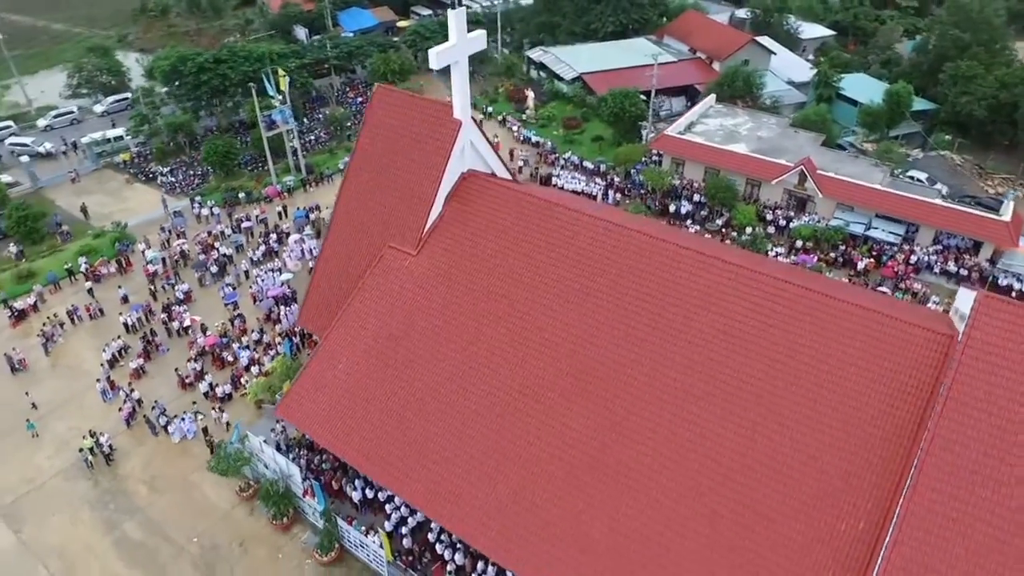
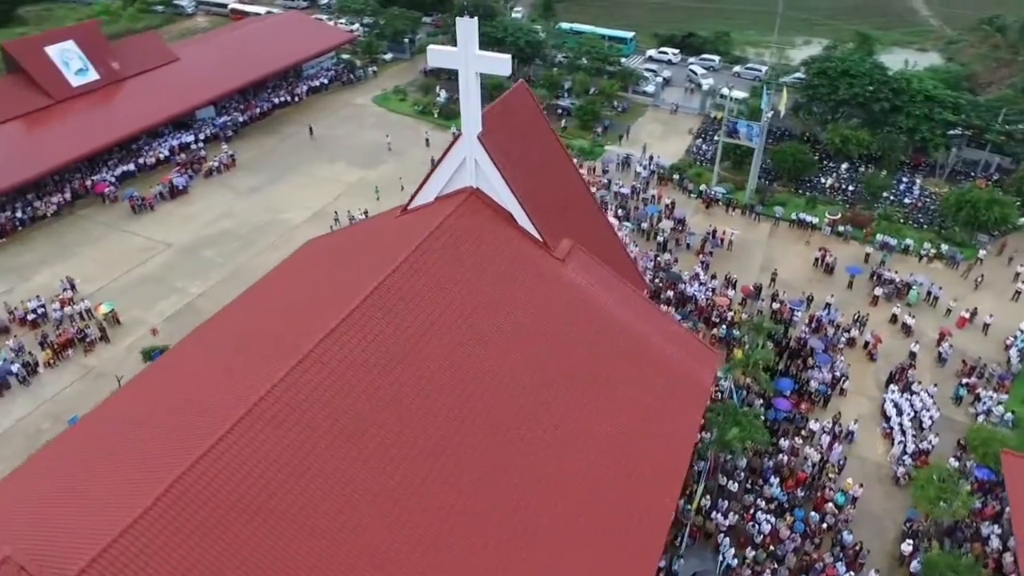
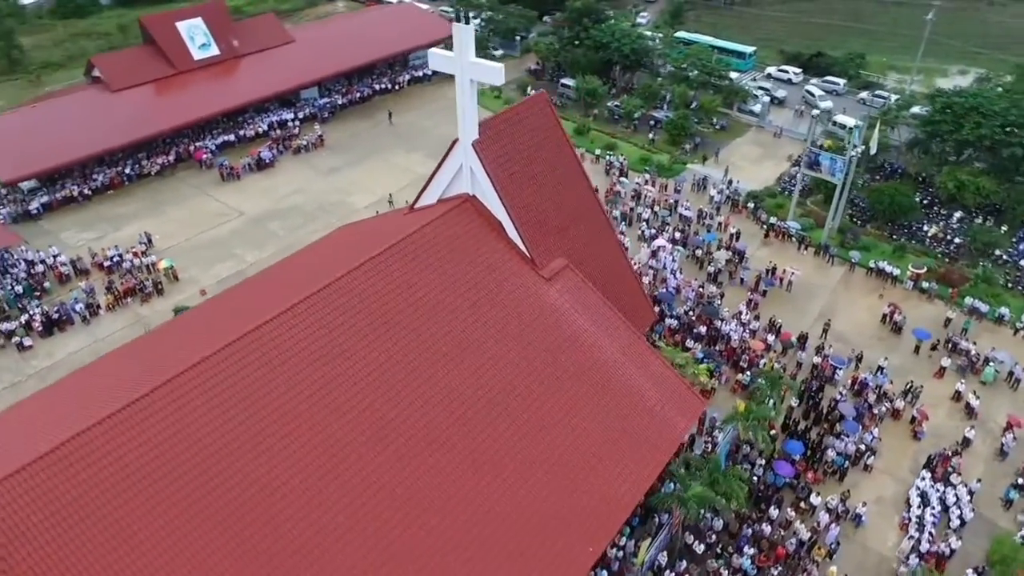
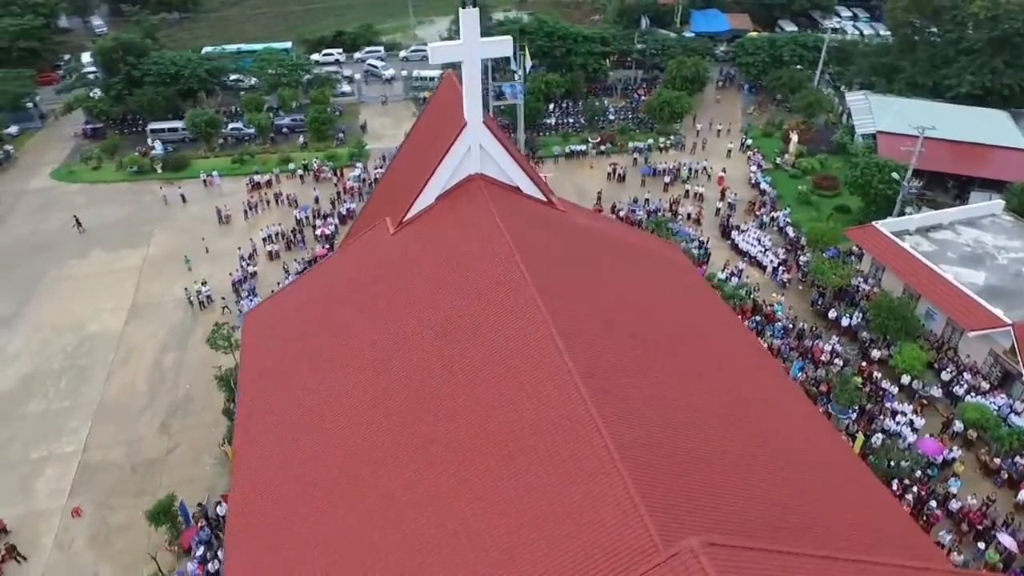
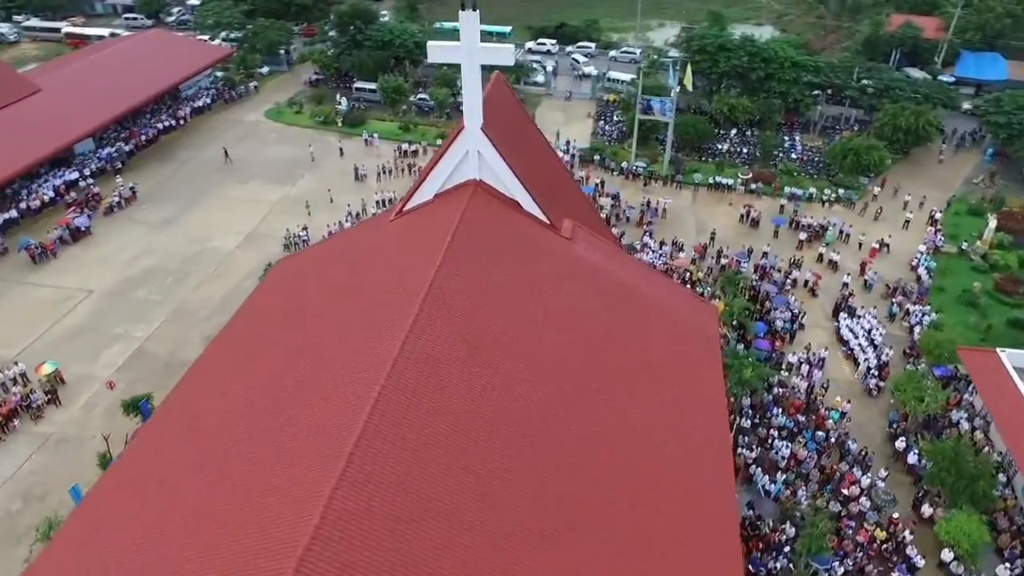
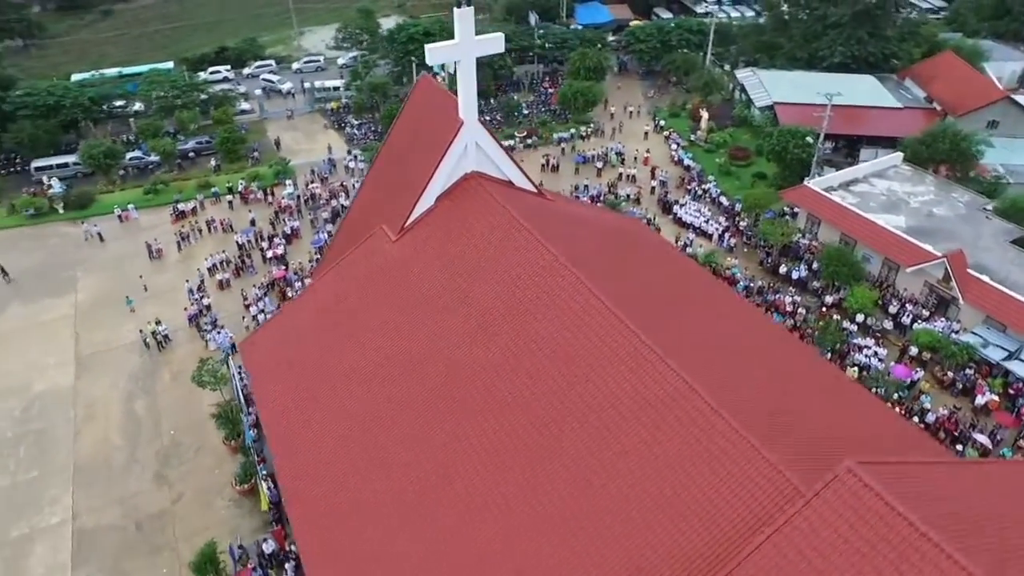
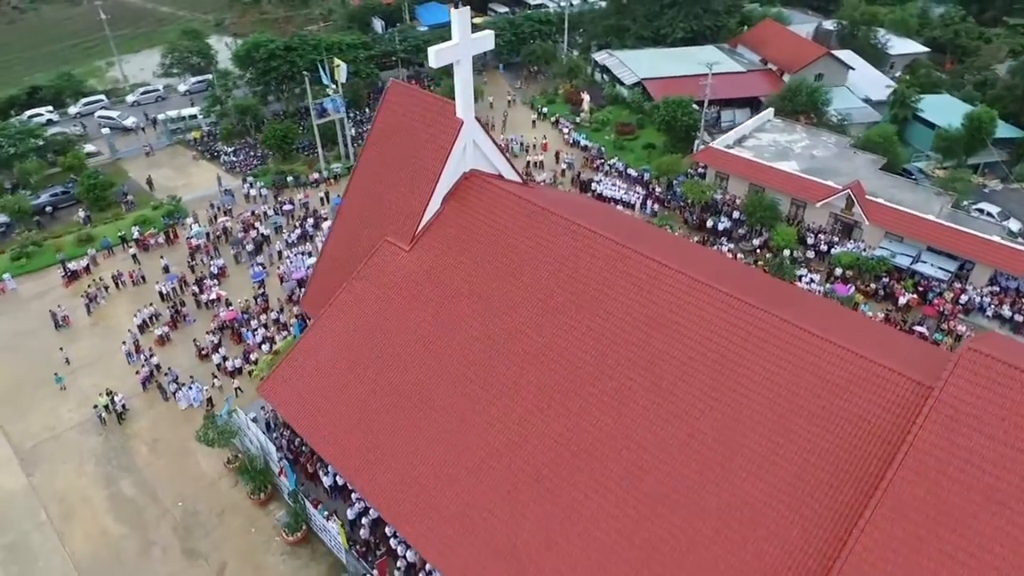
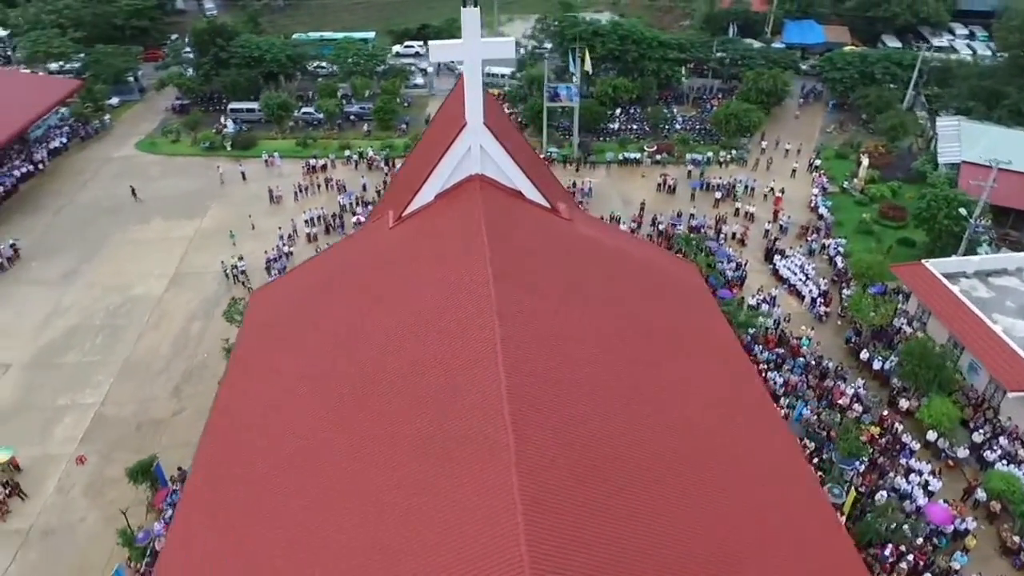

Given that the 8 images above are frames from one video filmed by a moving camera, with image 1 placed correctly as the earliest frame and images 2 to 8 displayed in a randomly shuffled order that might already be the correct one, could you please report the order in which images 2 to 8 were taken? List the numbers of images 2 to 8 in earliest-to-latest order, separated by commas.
7, 6, 4, 8, 5, 2, 3
